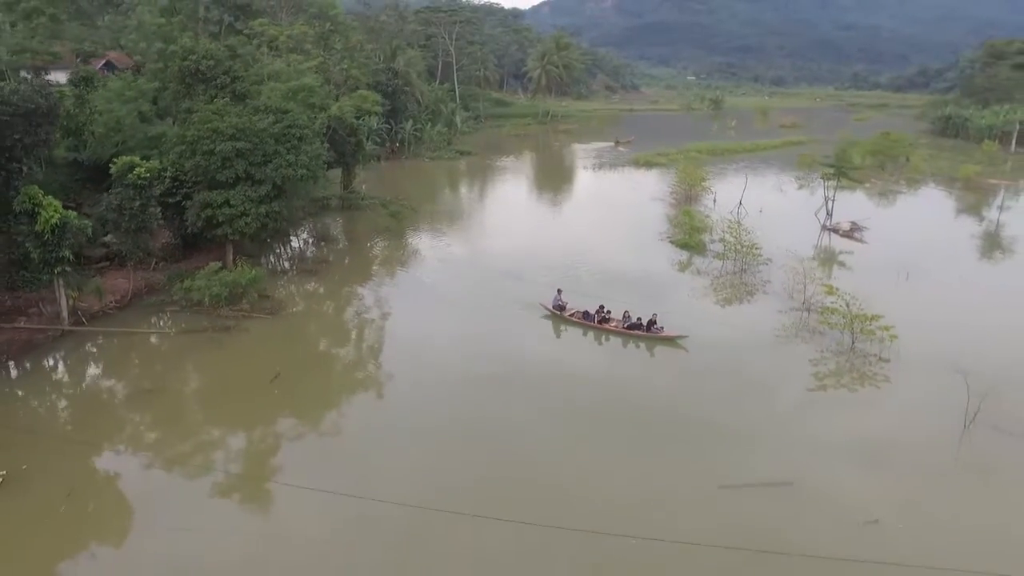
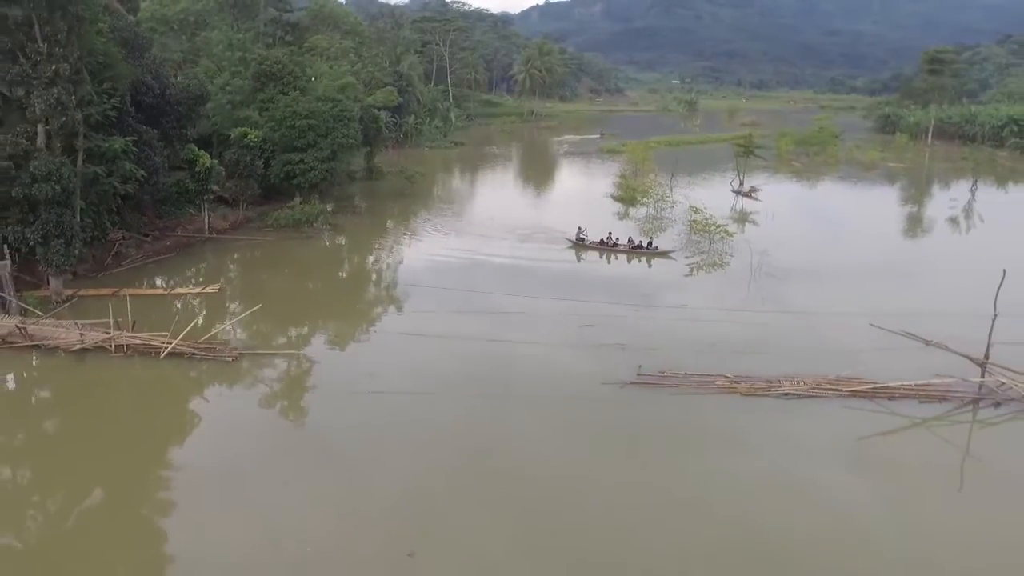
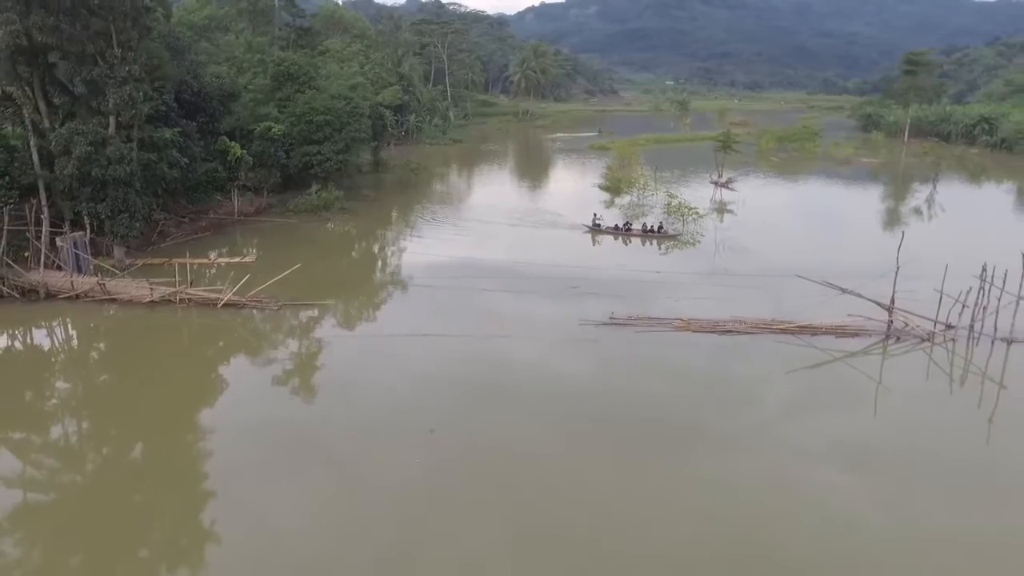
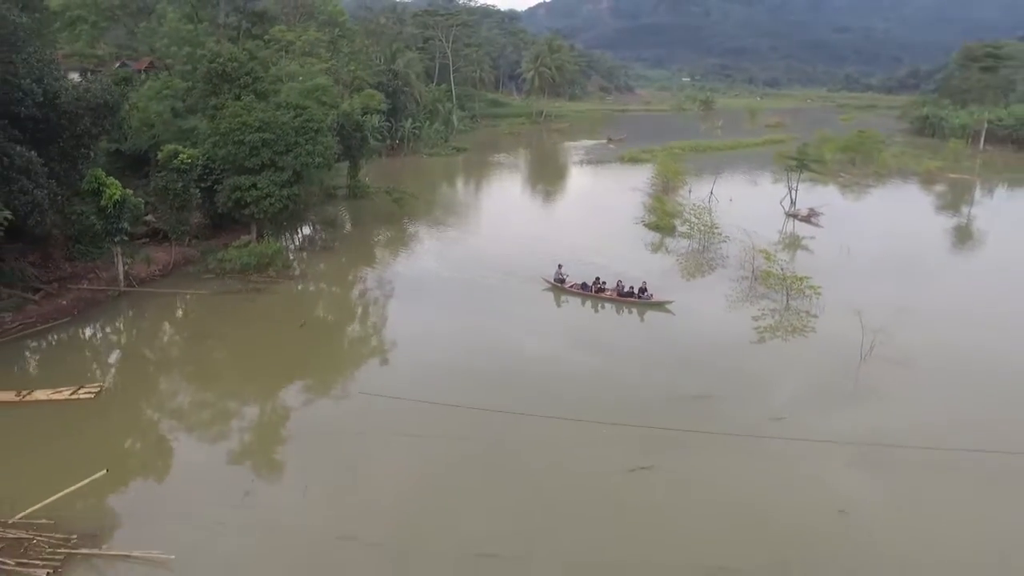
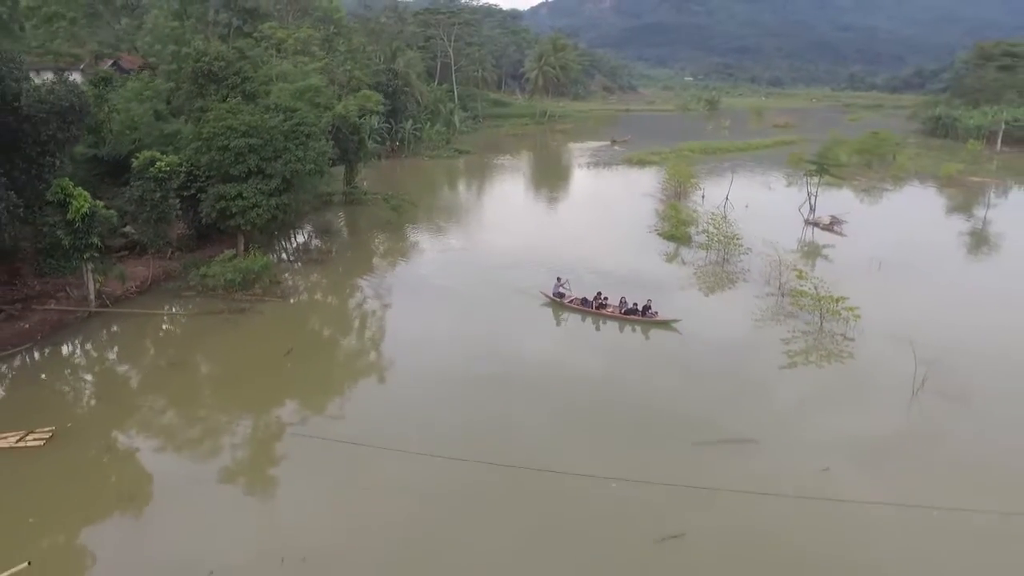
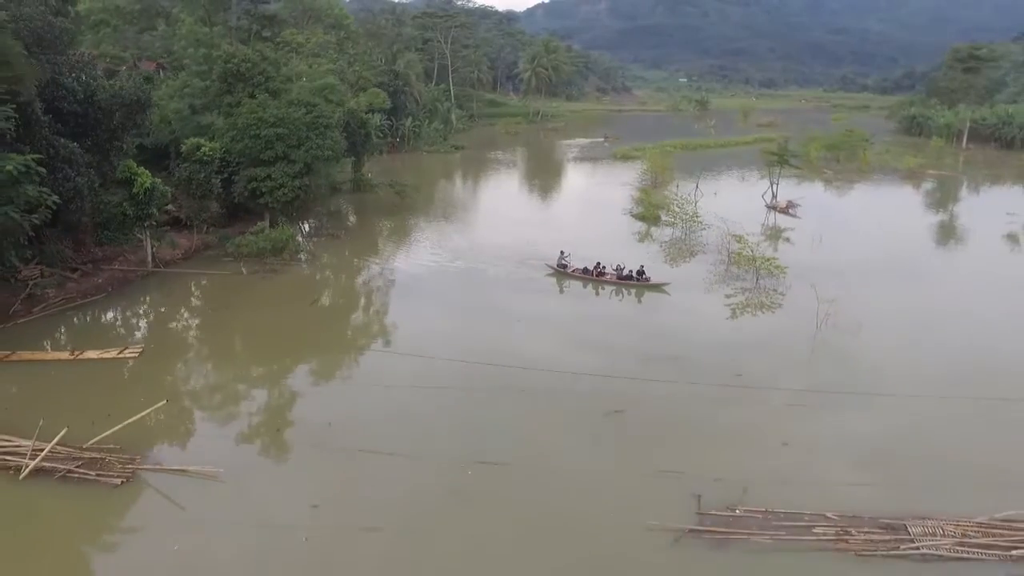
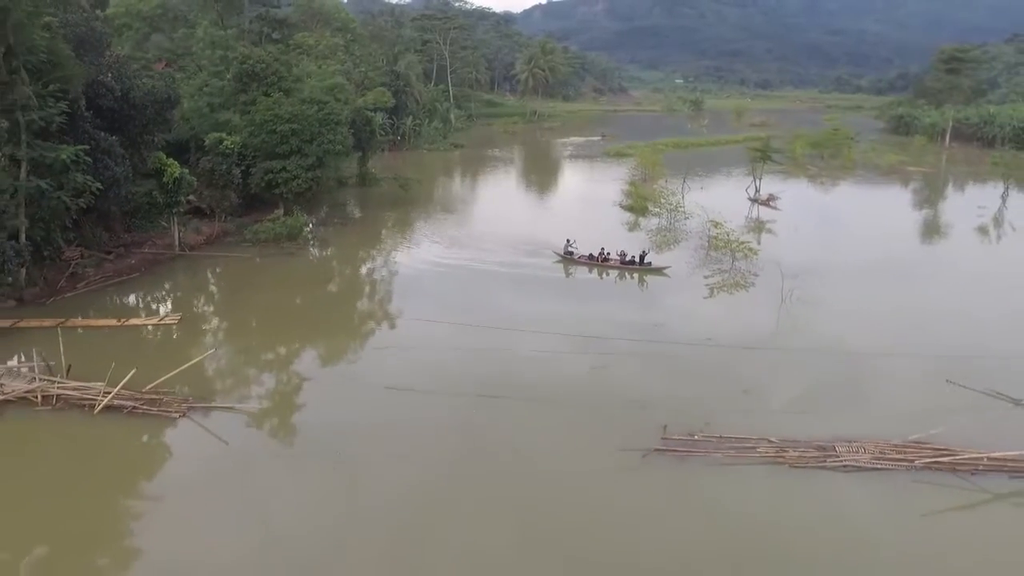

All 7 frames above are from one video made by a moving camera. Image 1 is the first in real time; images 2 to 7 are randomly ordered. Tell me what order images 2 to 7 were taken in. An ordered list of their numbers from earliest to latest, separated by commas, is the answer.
5, 4, 6, 7, 2, 3
